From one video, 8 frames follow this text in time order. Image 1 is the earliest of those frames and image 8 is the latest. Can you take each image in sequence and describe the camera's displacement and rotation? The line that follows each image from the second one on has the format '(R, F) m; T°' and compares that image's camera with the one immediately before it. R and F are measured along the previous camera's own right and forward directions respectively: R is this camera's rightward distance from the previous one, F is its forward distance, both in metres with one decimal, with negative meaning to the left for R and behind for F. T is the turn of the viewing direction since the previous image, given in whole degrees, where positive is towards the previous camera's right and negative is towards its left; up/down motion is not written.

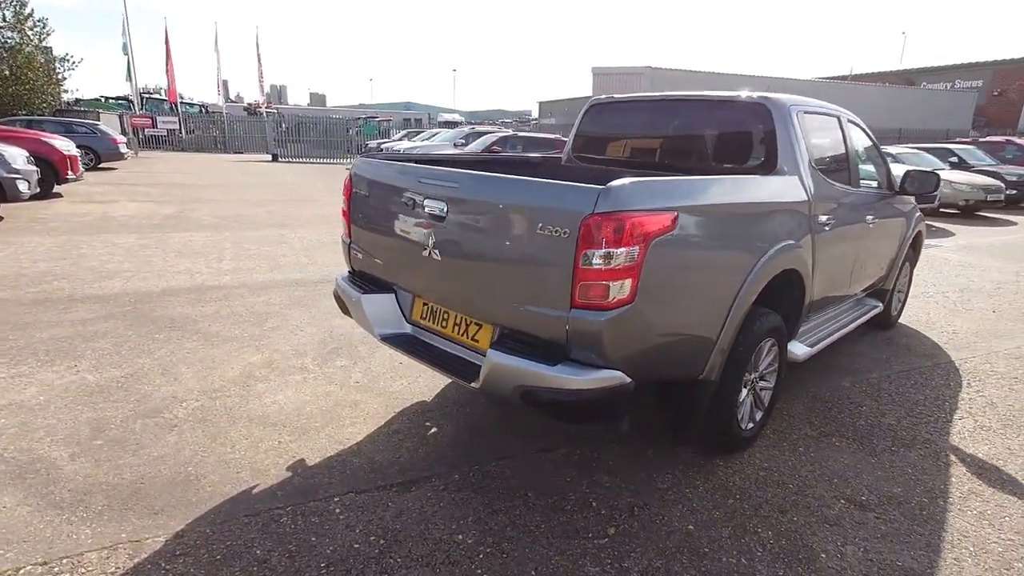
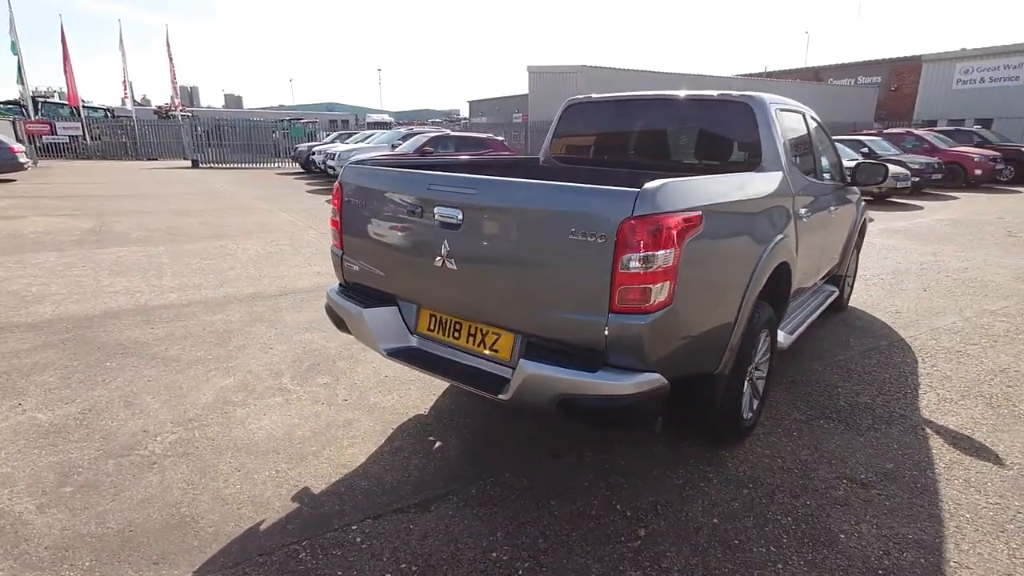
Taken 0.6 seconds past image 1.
(-0.3, +0.1) m; +7°
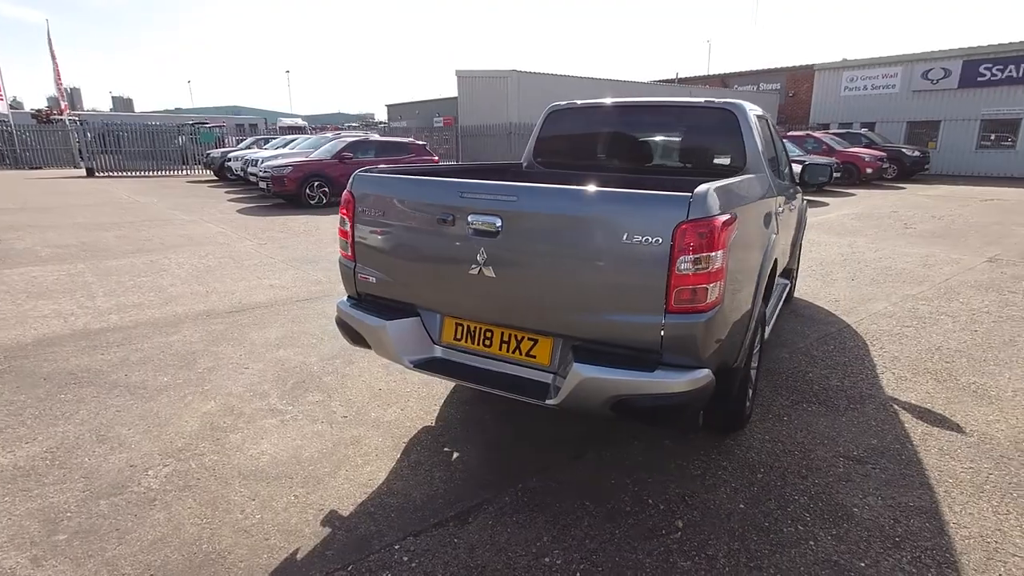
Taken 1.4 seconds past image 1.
(-0.5, 0.0) m; +8°
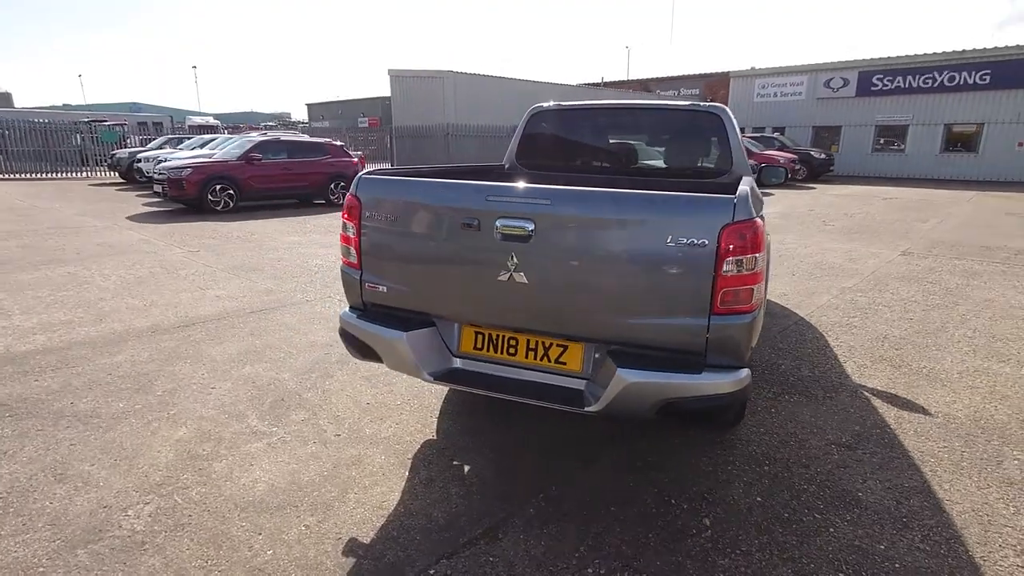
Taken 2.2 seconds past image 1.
(-0.4, +0.1) m; +7°
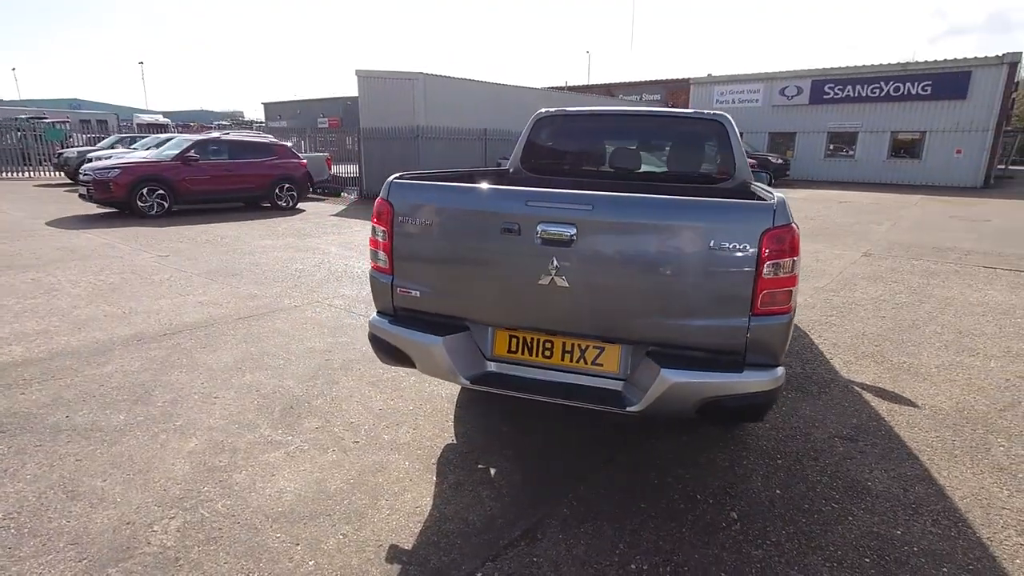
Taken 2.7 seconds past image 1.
(-0.3, 0.0) m; +4°
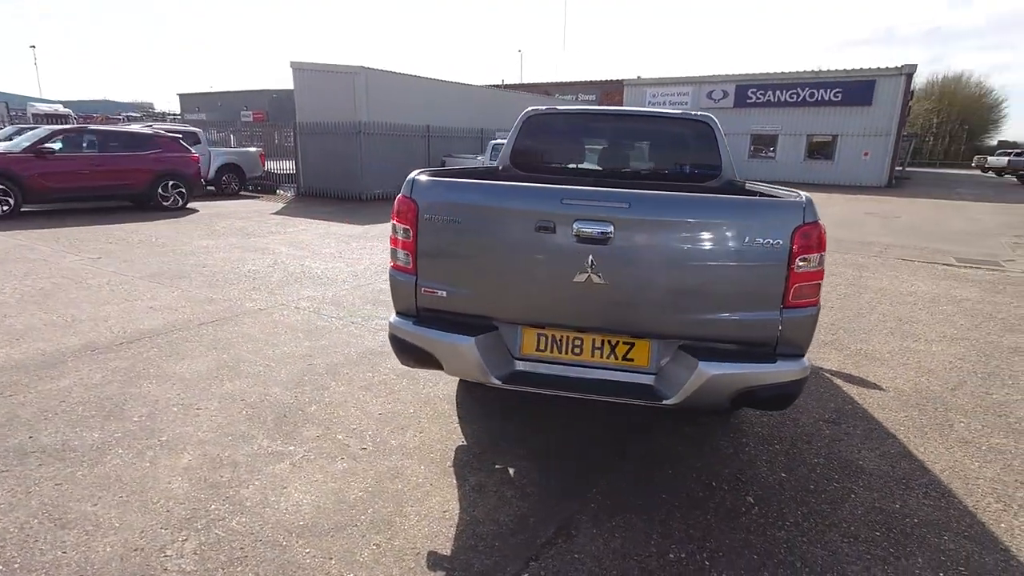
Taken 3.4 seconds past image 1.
(-0.4, 0.0) m; +7°
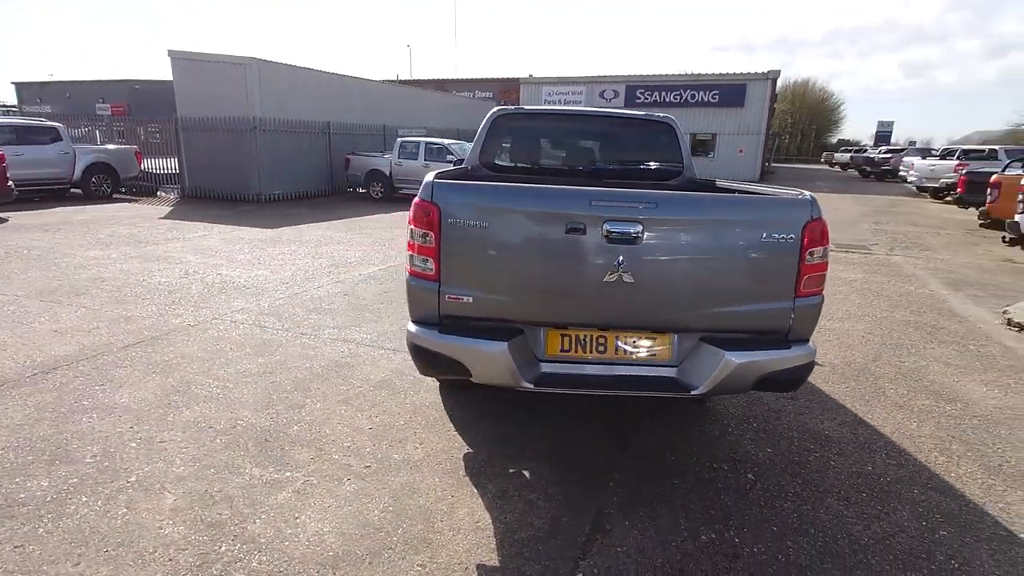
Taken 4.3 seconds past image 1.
(-0.6, +0.1) m; +11°
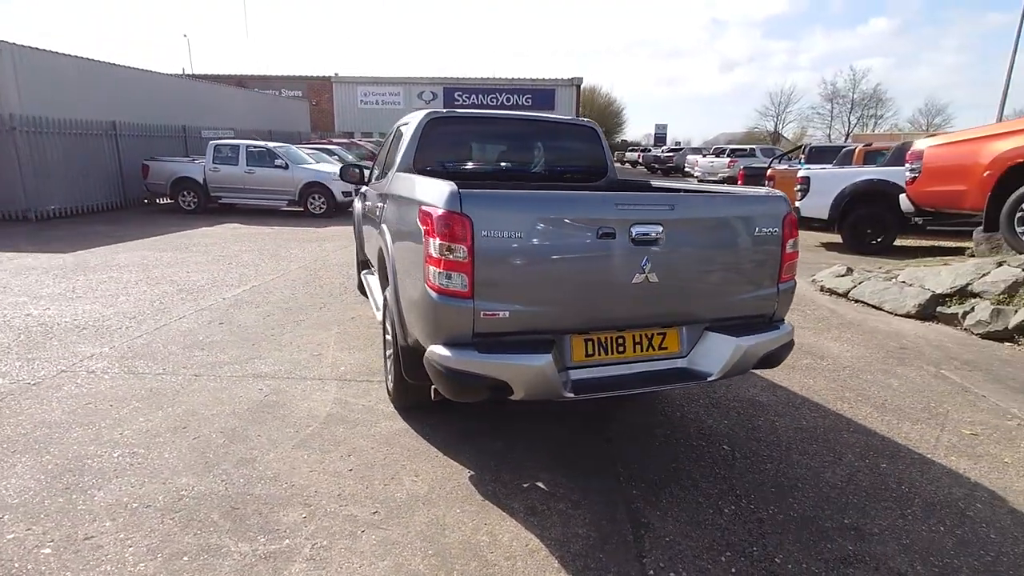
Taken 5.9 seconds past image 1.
(-0.9, +0.2) m; +18°
